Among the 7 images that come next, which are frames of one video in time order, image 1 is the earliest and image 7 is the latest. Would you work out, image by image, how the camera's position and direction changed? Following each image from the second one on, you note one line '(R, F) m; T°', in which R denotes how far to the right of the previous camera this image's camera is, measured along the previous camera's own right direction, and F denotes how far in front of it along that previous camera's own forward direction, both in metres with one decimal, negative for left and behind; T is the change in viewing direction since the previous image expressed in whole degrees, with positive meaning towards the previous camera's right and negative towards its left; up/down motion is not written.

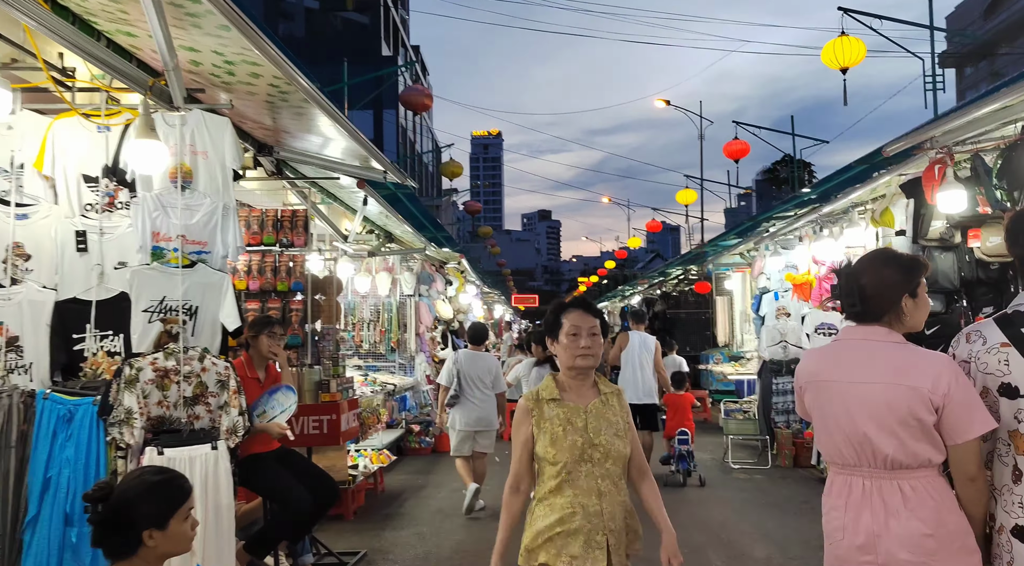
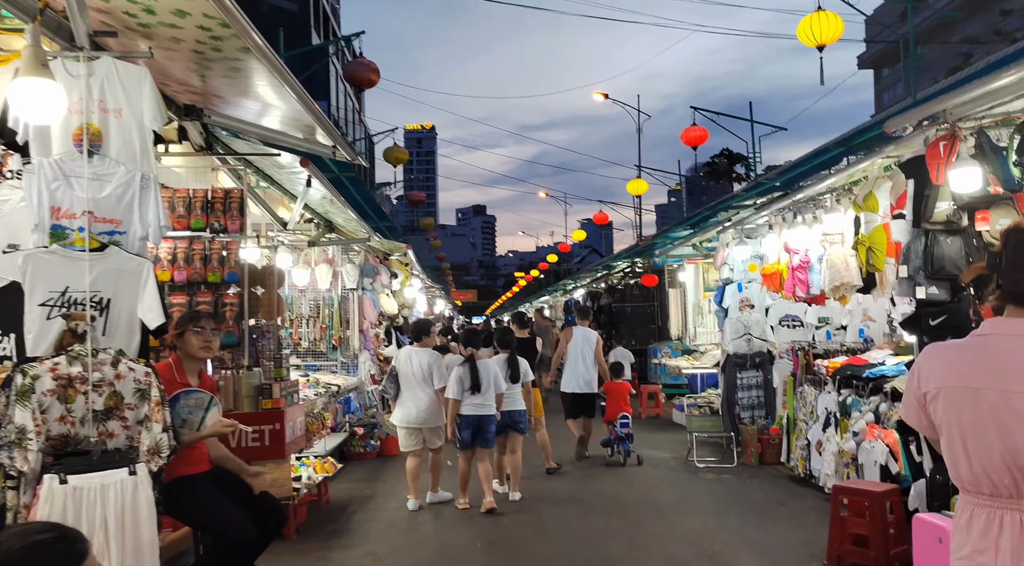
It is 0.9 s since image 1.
(-0.2, +0.6) m; +5°
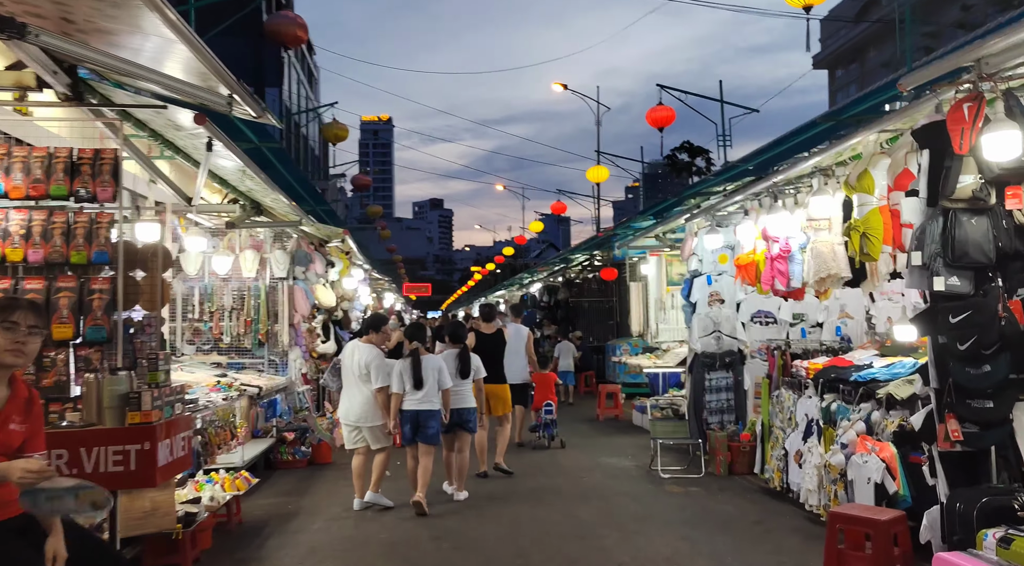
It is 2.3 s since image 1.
(+0.1, +0.8) m; +3°
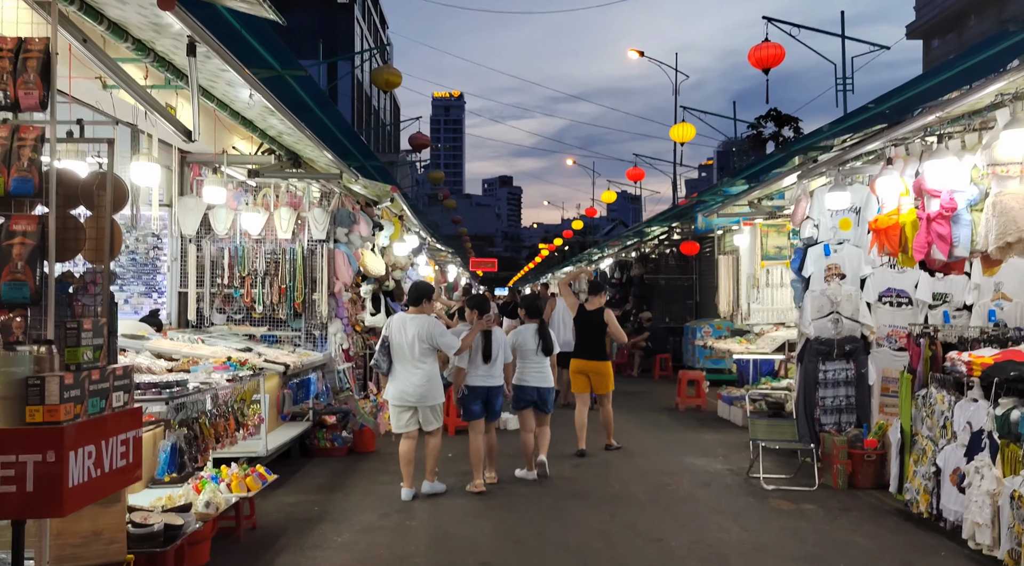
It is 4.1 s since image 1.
(0.0, +1.2) m; -5°
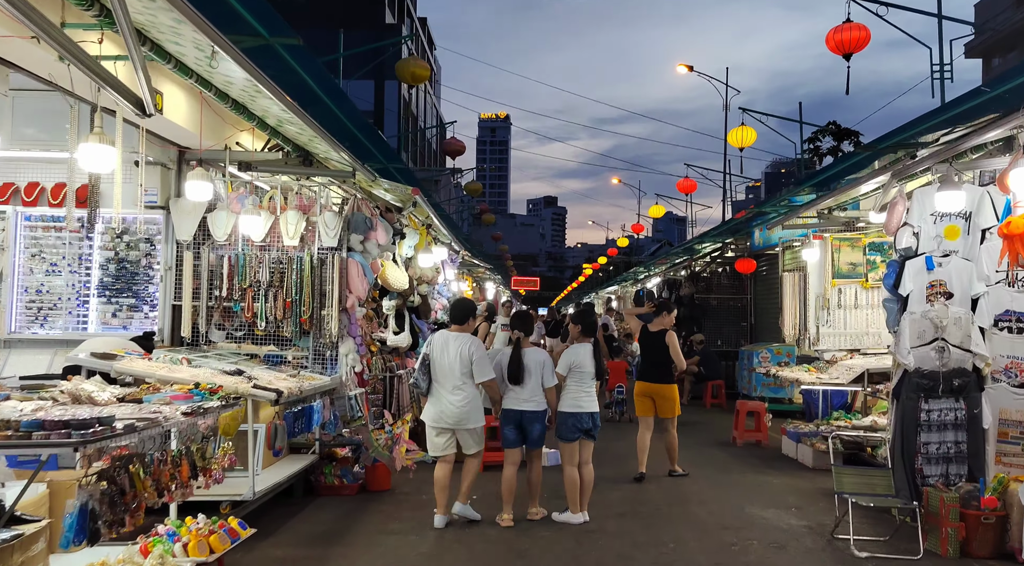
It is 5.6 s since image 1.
(+0.1, +1.0) m; -3°
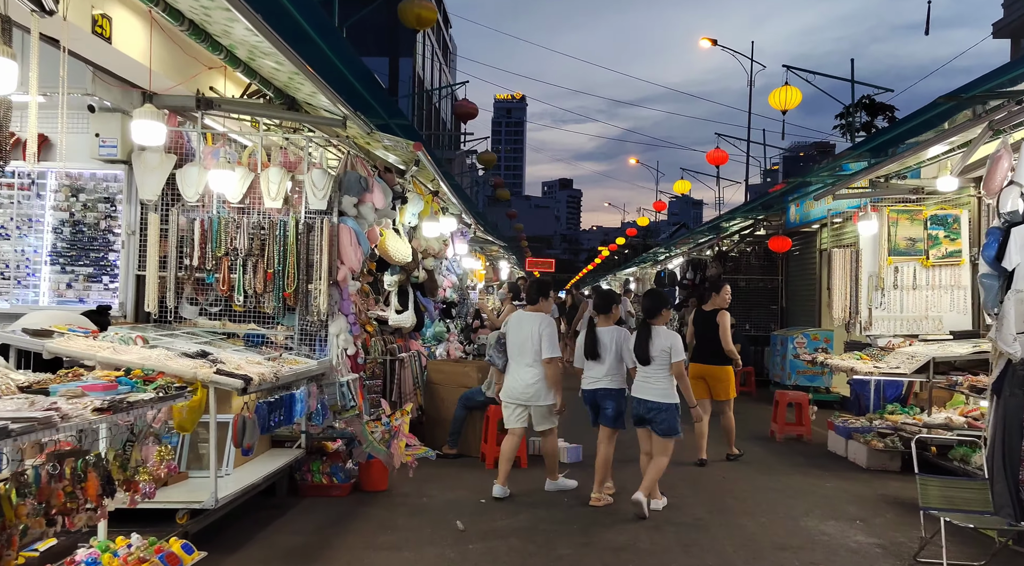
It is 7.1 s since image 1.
(0.0, +0.9) m; -1°
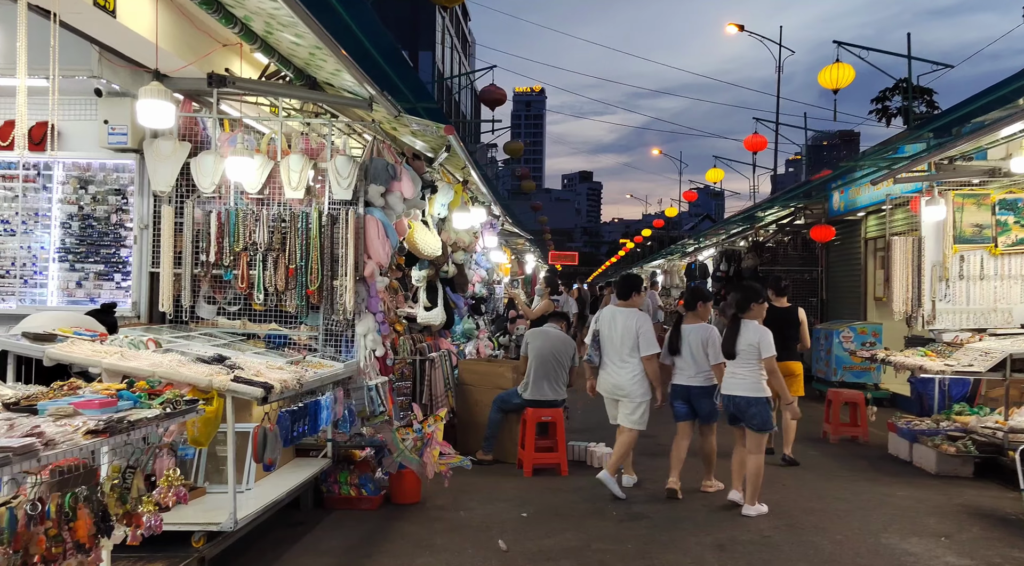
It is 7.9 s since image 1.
(-0.1, +0.5) m; -2°
